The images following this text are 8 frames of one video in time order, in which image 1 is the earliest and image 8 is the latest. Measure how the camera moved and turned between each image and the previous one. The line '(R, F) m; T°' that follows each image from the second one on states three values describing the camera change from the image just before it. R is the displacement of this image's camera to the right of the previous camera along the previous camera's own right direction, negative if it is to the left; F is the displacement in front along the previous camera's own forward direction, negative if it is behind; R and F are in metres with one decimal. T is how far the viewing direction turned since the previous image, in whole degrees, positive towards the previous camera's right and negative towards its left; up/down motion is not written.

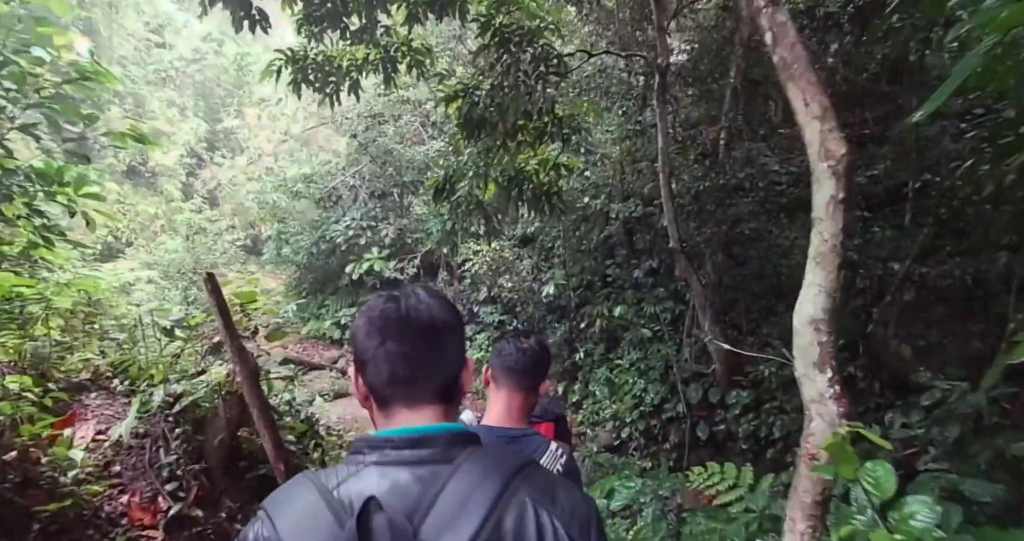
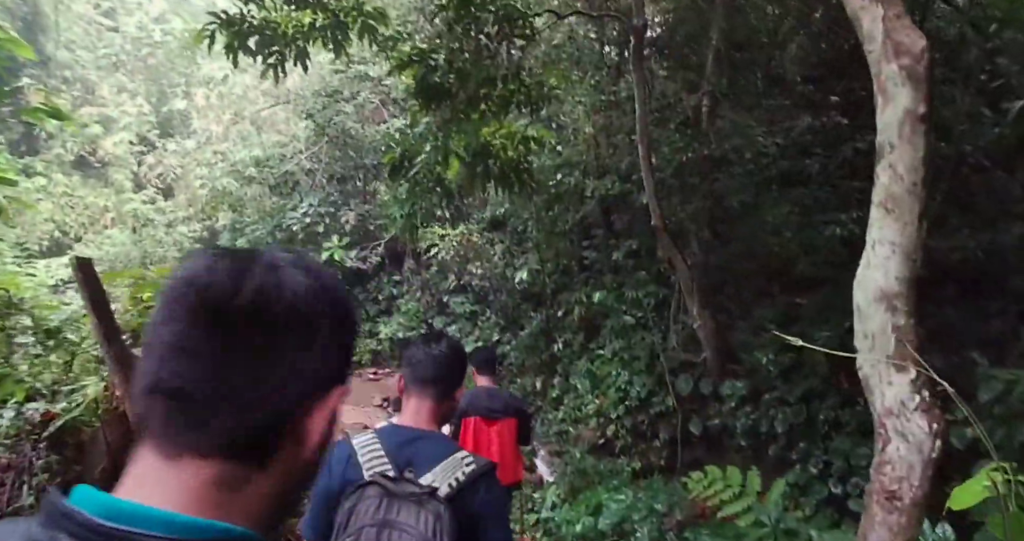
(+0.1, +0.6) m; +2°
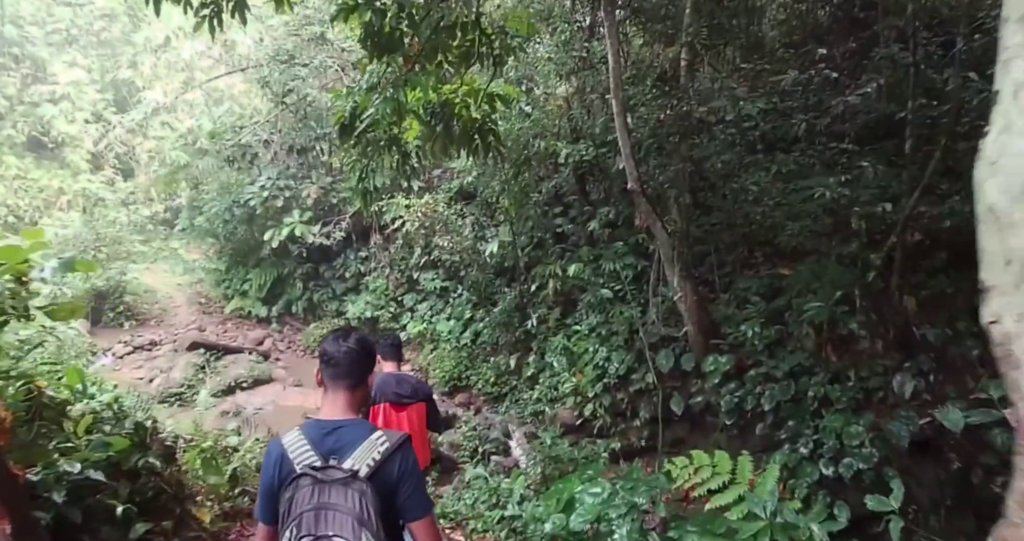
(+0.1, +0.4) m; +2°
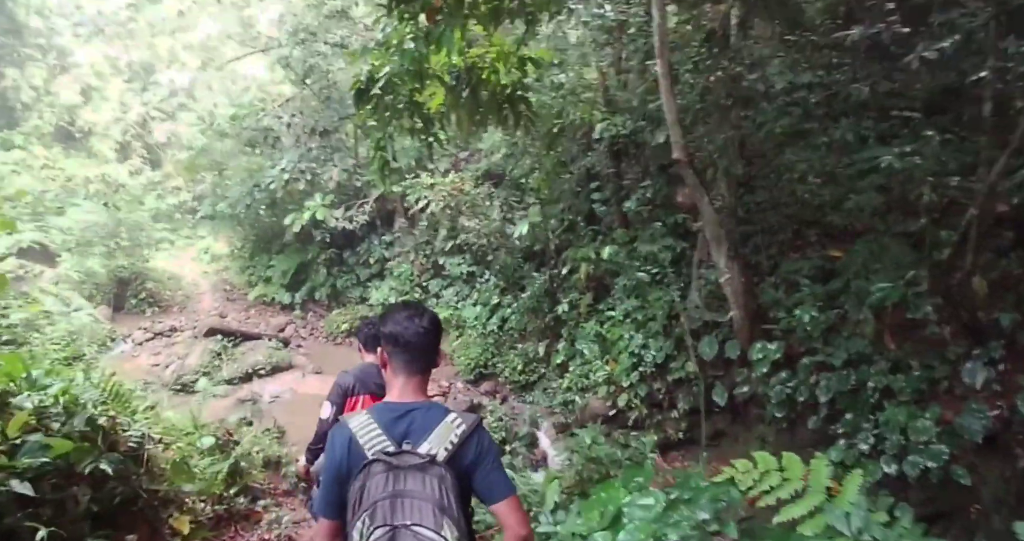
(0.0, +0.4) m; -2°
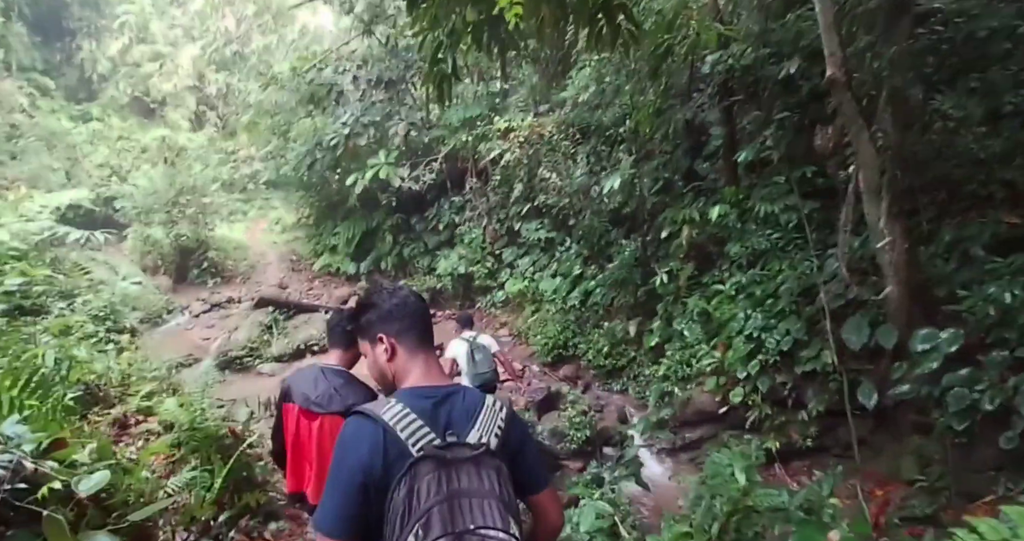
(-0.1, +1.0) m; -7°
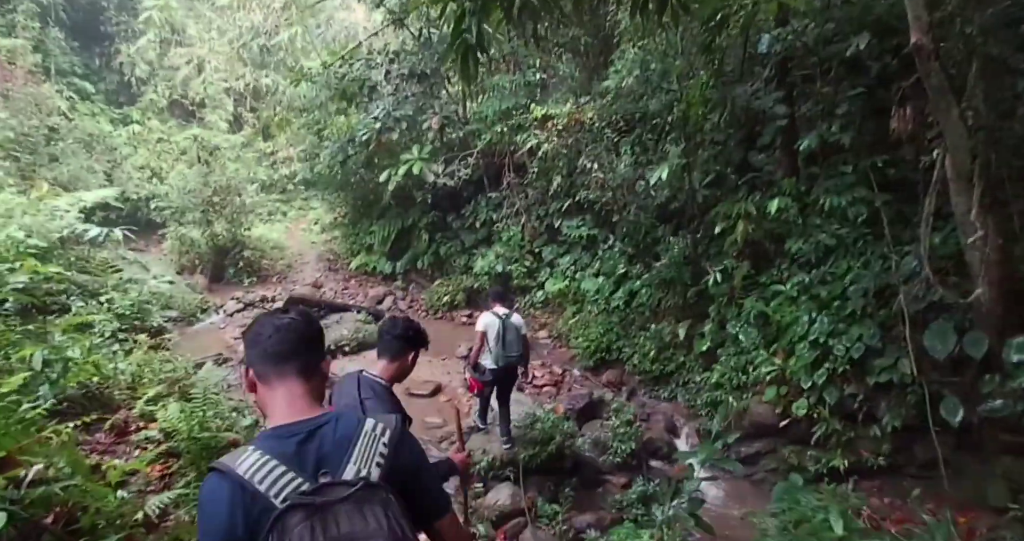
(0.0, +0.3) m; -4°
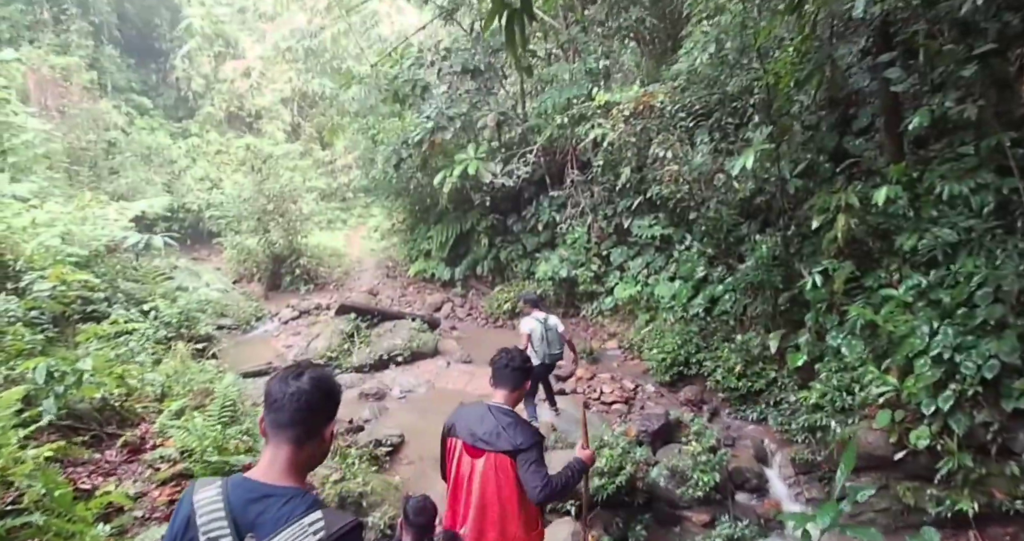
(+0.1, +0.5) m; -7°
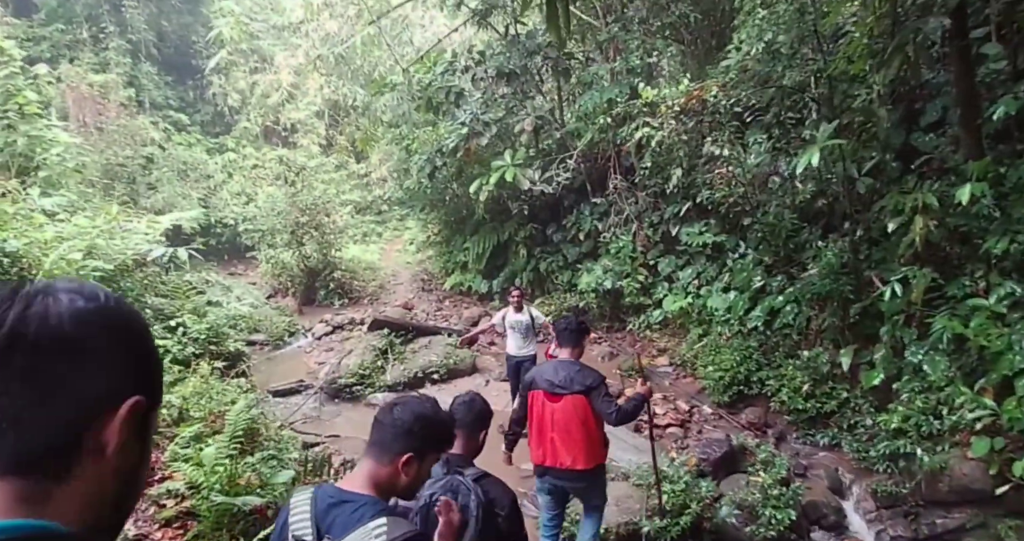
(0.0, +0.3) m; -3°
